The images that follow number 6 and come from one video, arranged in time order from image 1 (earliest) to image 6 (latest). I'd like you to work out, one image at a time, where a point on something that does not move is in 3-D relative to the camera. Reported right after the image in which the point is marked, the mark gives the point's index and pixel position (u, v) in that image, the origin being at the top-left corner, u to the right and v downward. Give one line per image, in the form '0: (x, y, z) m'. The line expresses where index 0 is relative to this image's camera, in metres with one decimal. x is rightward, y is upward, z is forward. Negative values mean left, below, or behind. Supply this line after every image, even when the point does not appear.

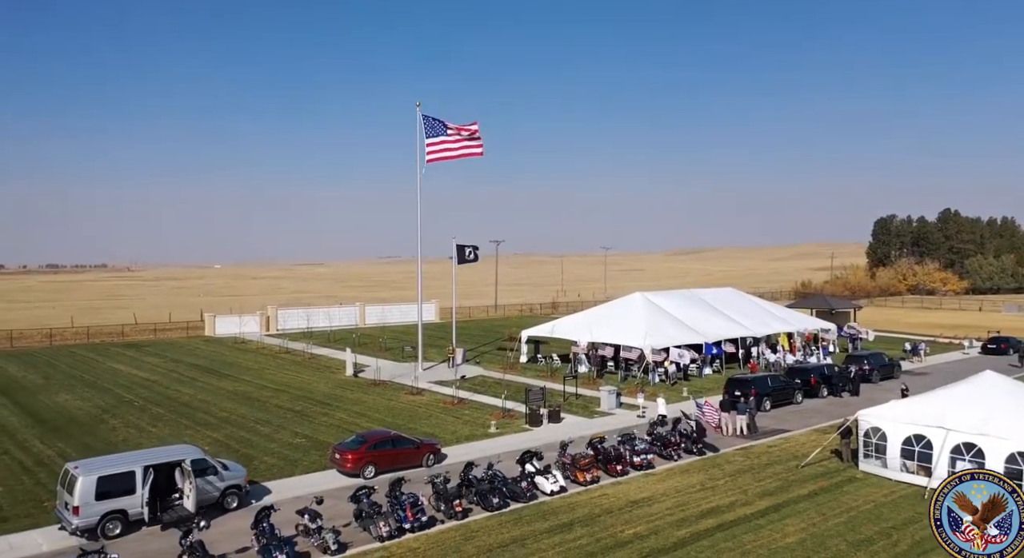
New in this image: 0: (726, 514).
0: (+4.0, -4.3, +15.6) m
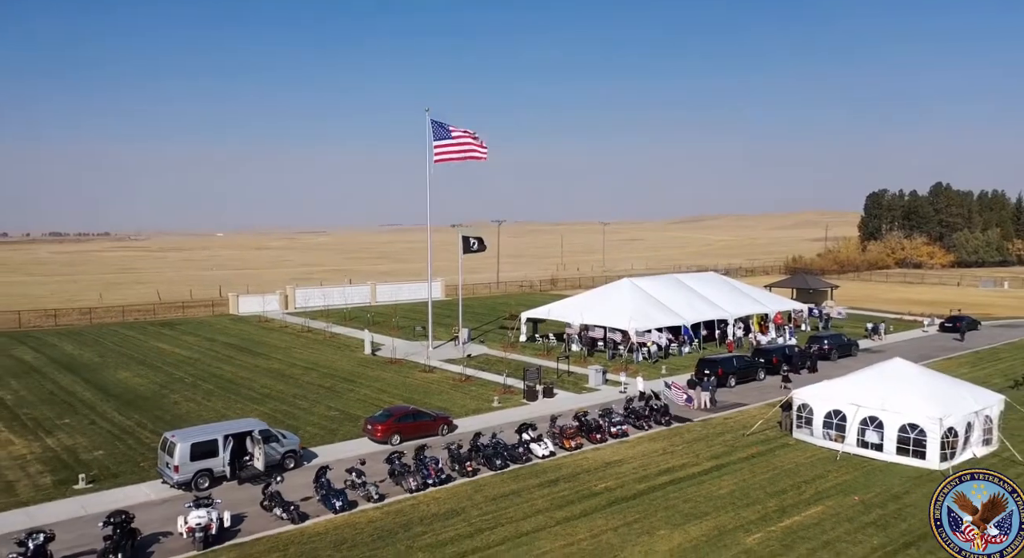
0: (+4.0, -4.5, +20.0) m
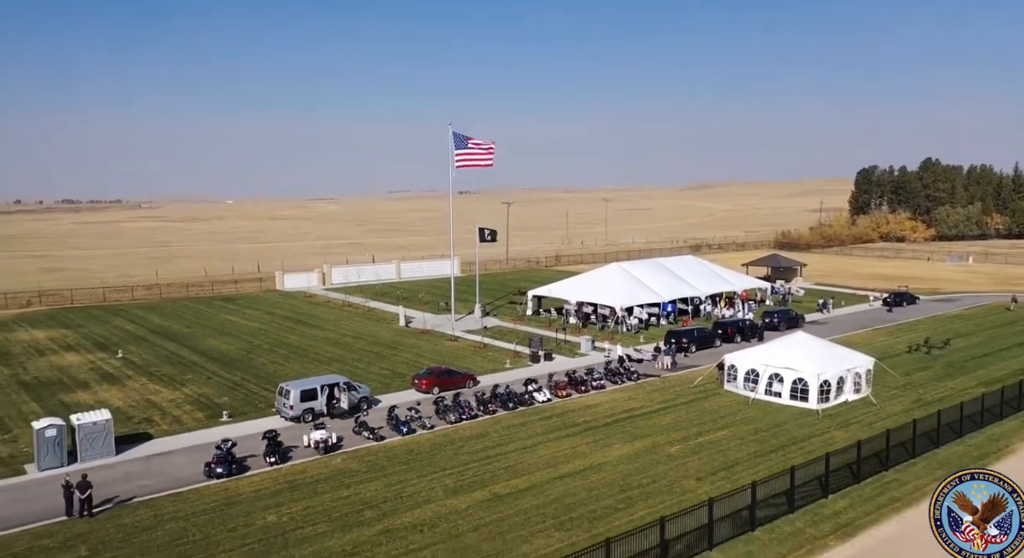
0: (+4.2, -4.5, +28.7) m
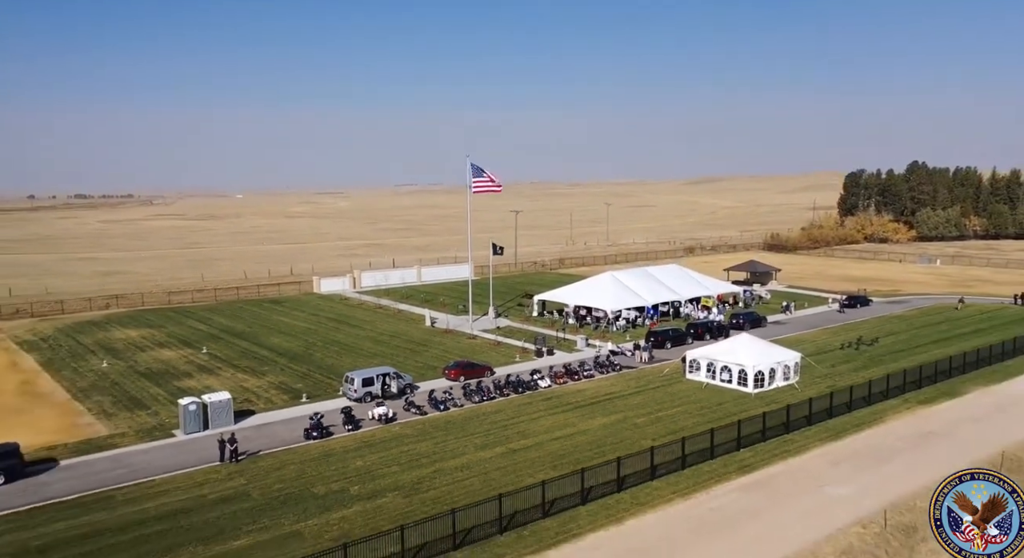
0: (+4.6, -5.1, +37.8) m
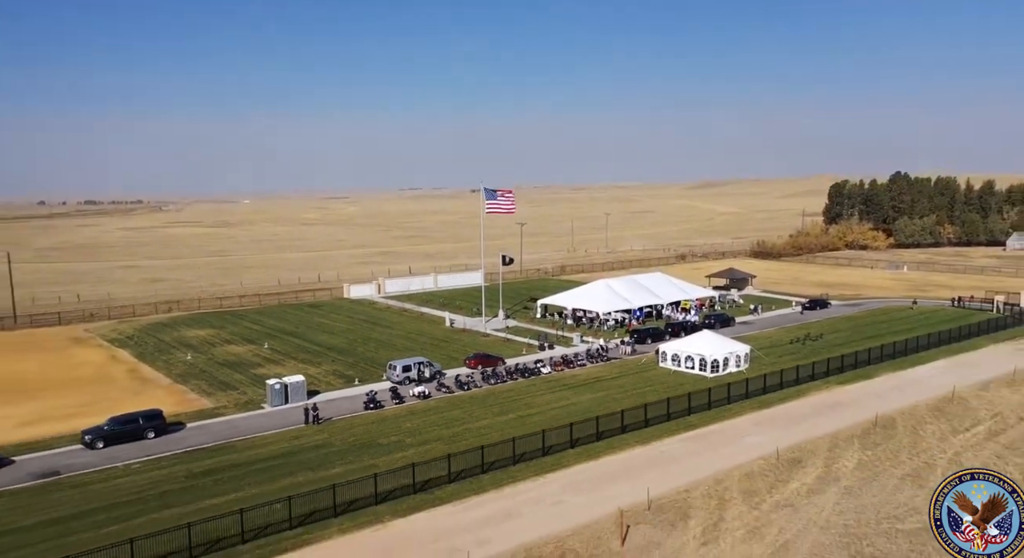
0: (+5.1, -5.6, +47.9) m
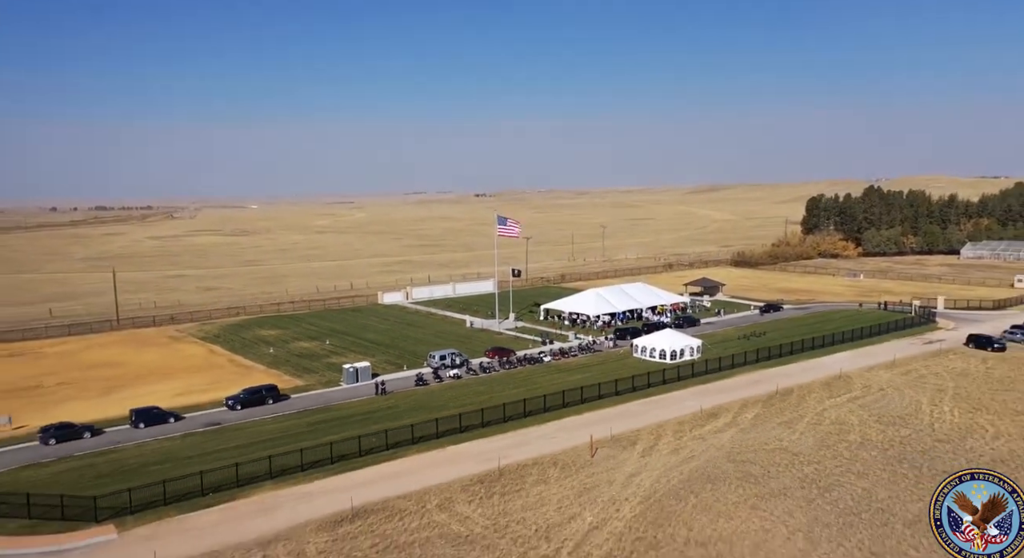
0: (+5.8, -6.4, +63.7) m
